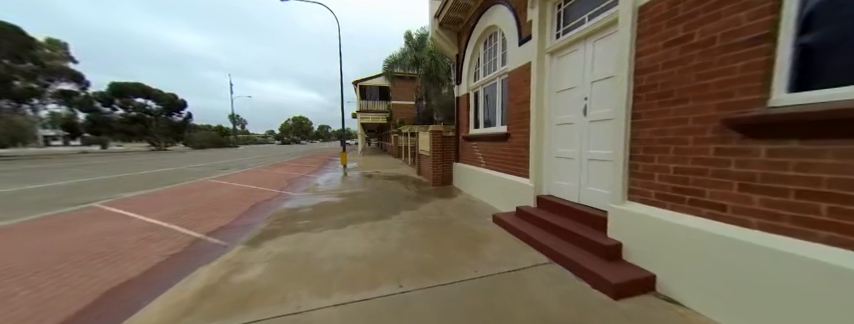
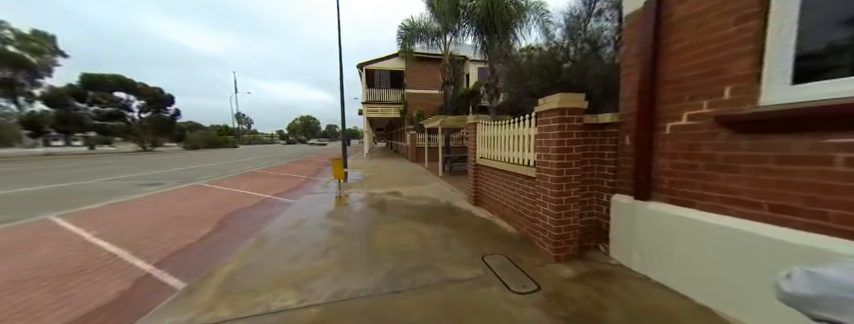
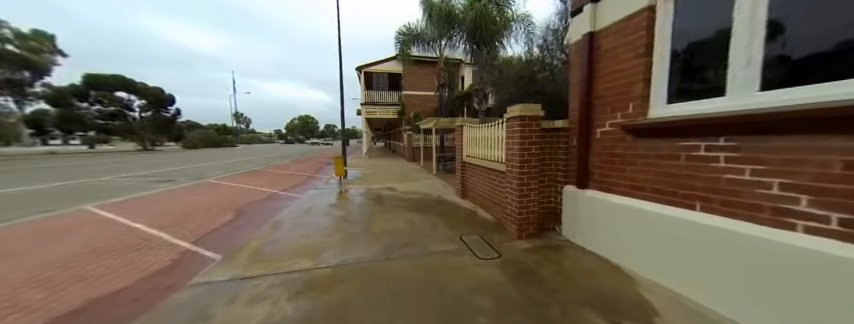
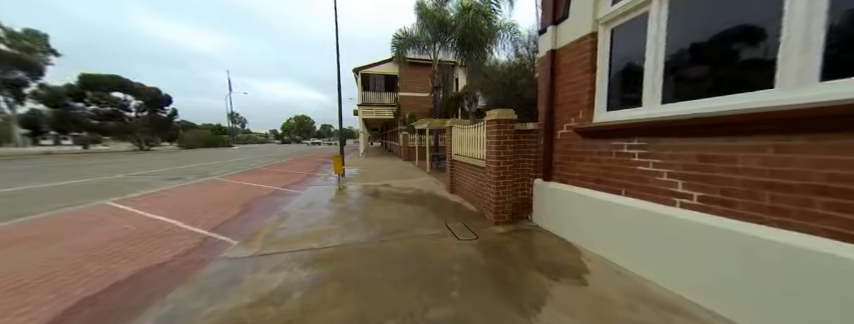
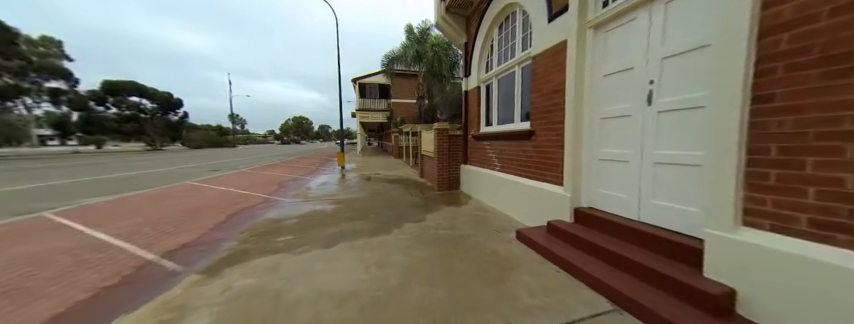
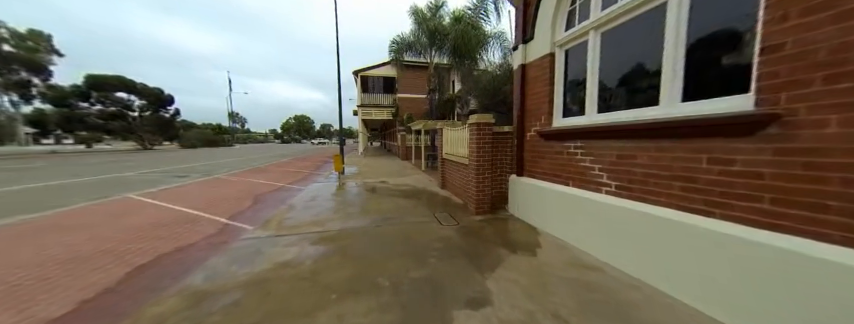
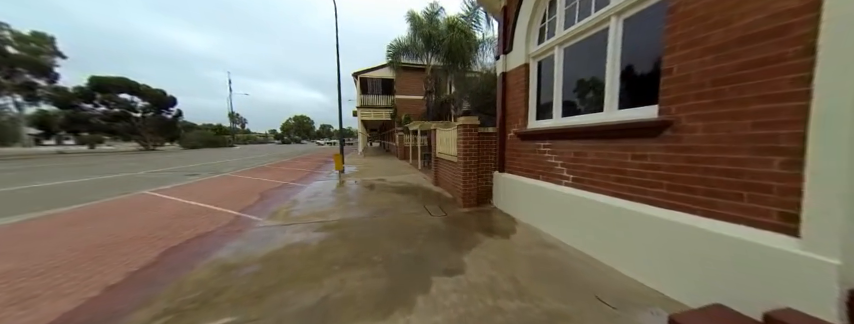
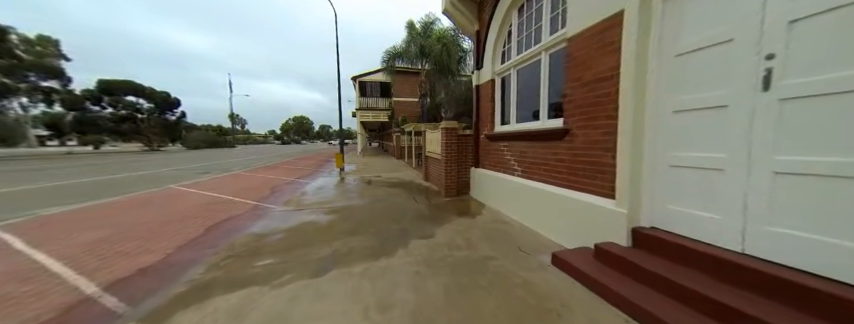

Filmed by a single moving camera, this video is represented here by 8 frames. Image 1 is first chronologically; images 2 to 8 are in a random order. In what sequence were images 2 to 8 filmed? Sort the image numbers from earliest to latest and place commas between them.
5, 8, 7, 6, 4, 3, 2
